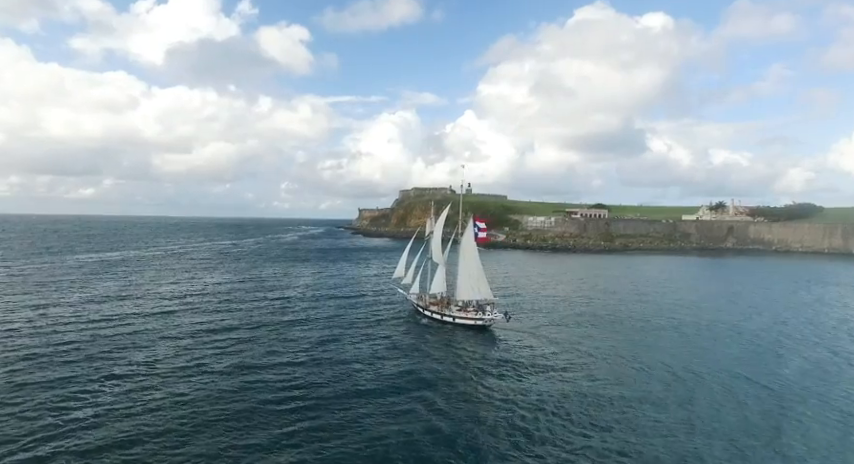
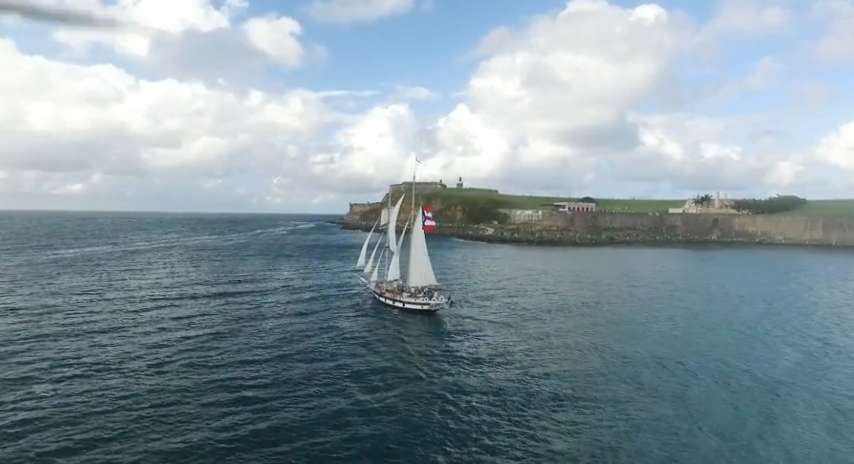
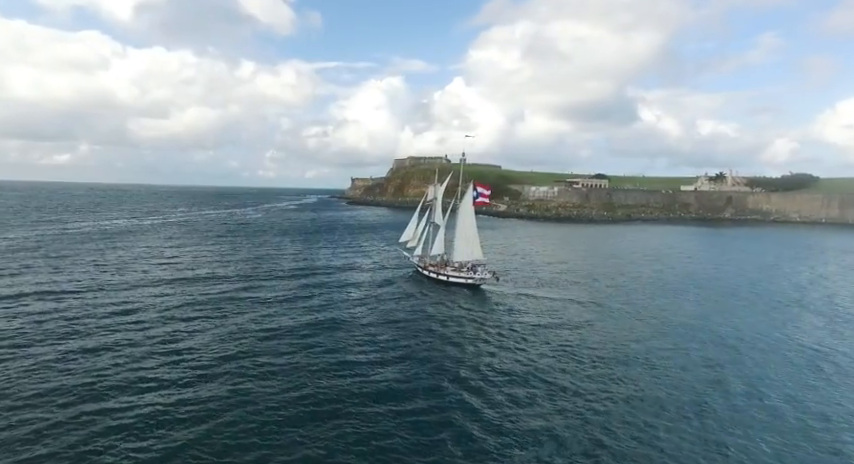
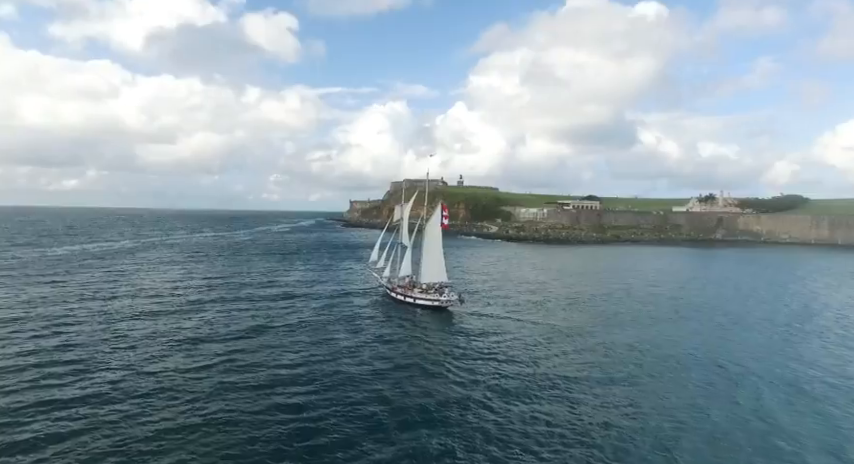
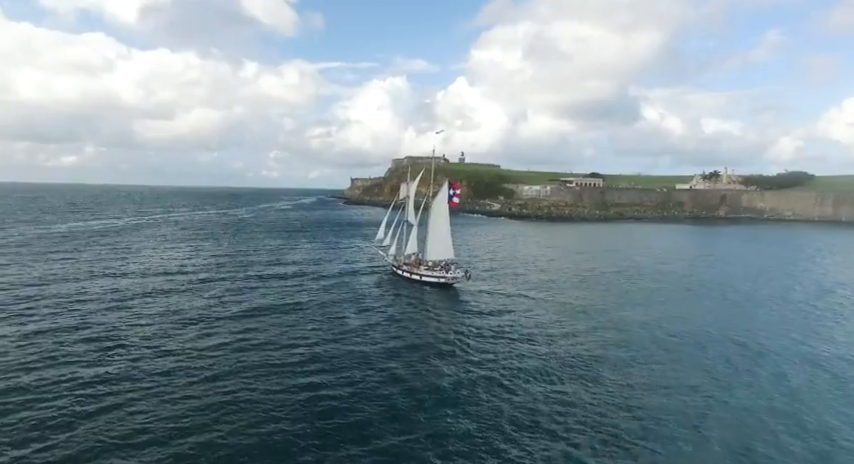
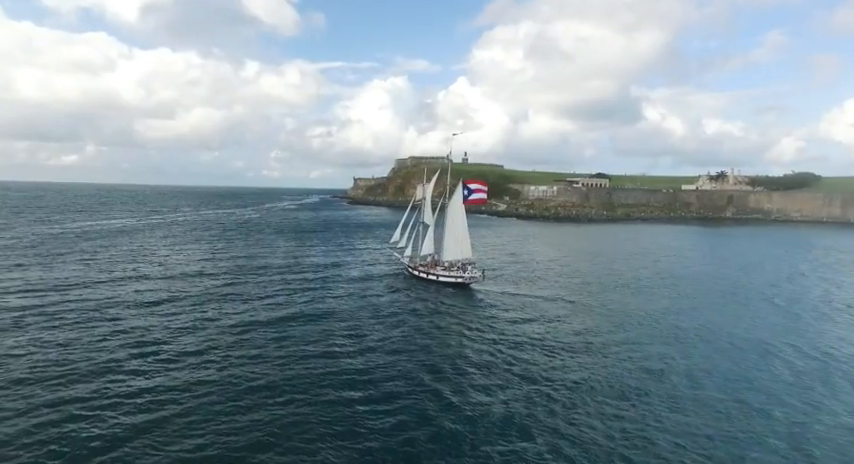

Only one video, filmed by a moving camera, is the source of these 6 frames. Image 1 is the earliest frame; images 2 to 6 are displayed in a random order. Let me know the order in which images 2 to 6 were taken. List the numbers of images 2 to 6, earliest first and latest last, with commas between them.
2, 4, 5, 6, 3
